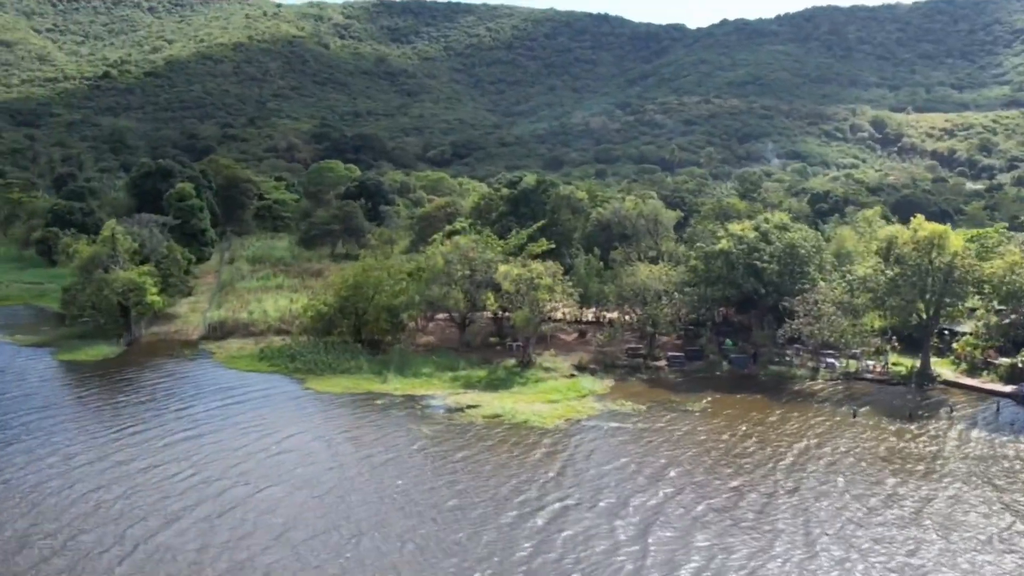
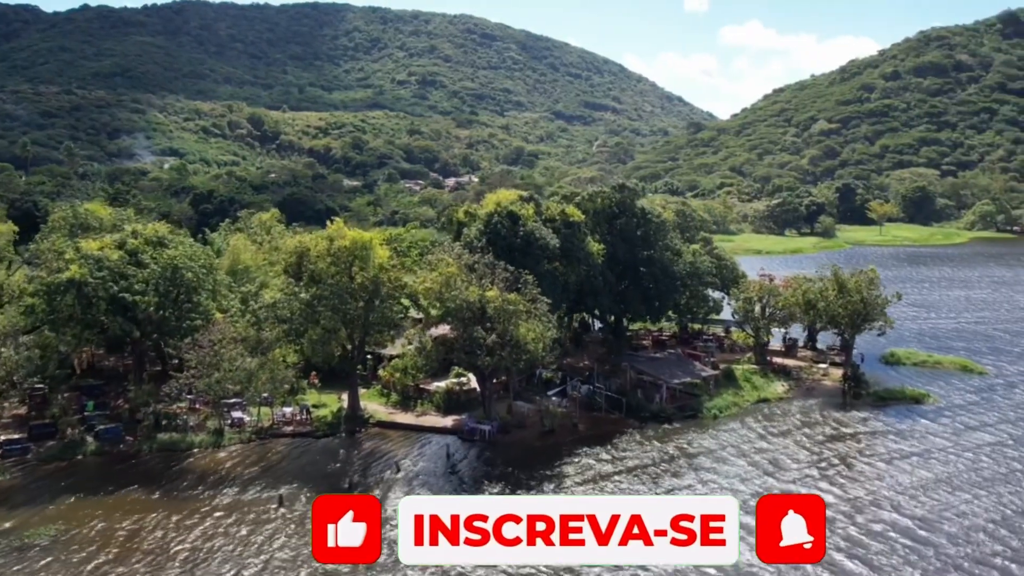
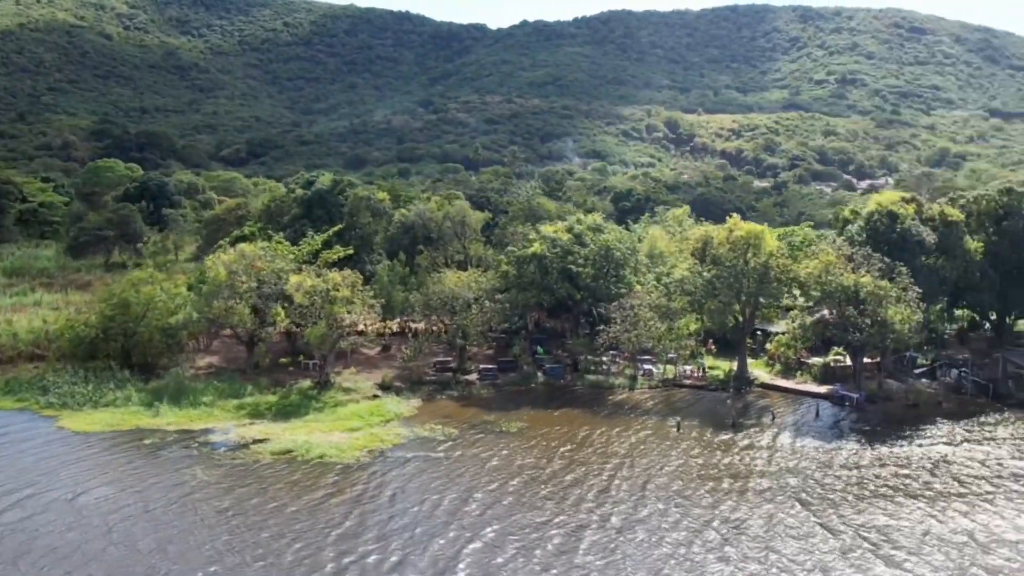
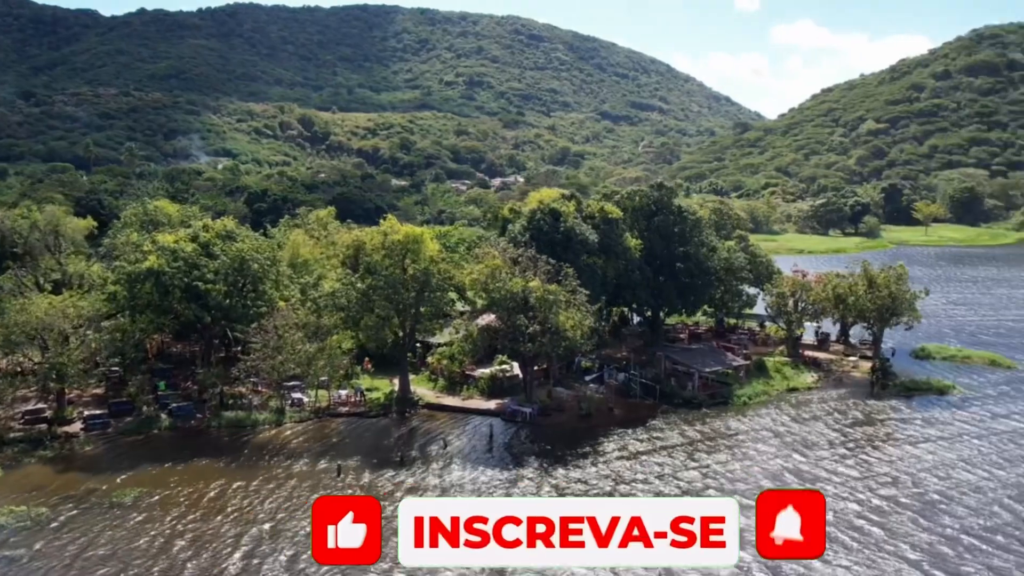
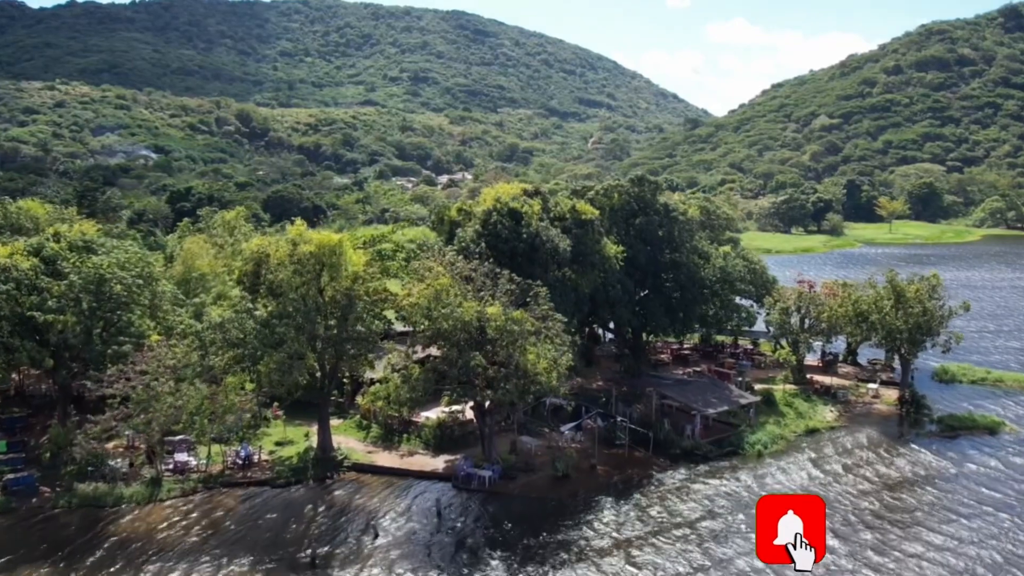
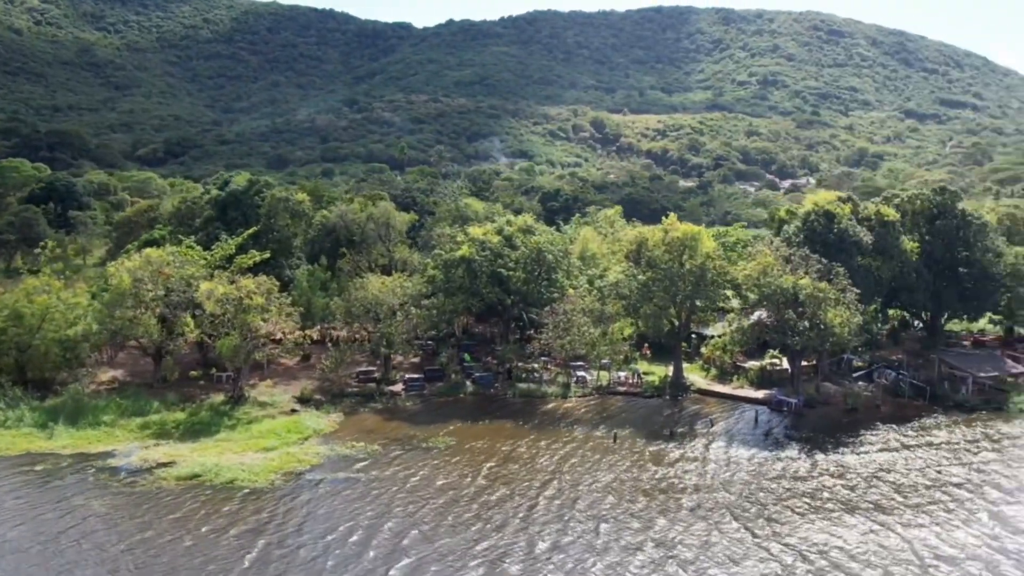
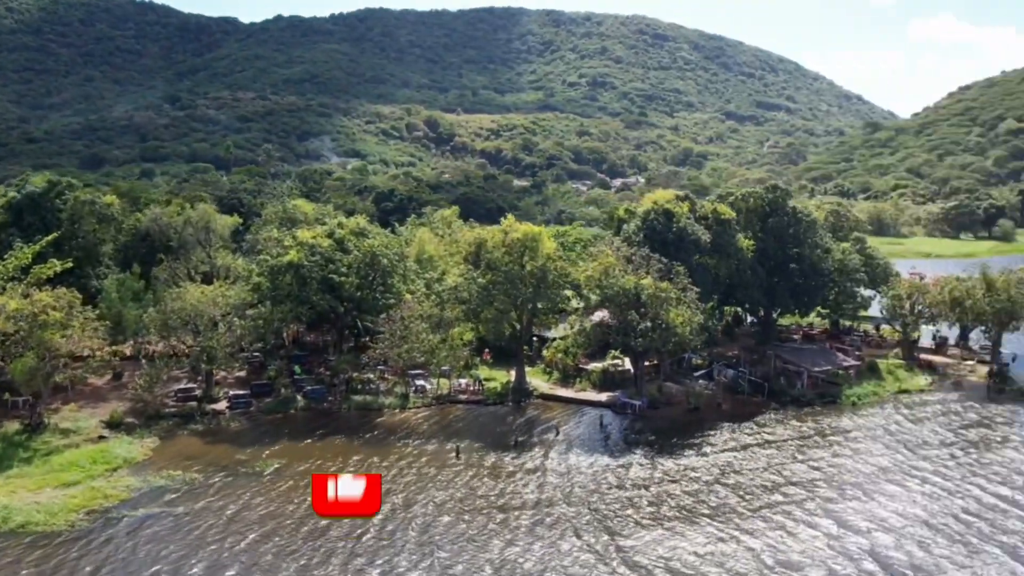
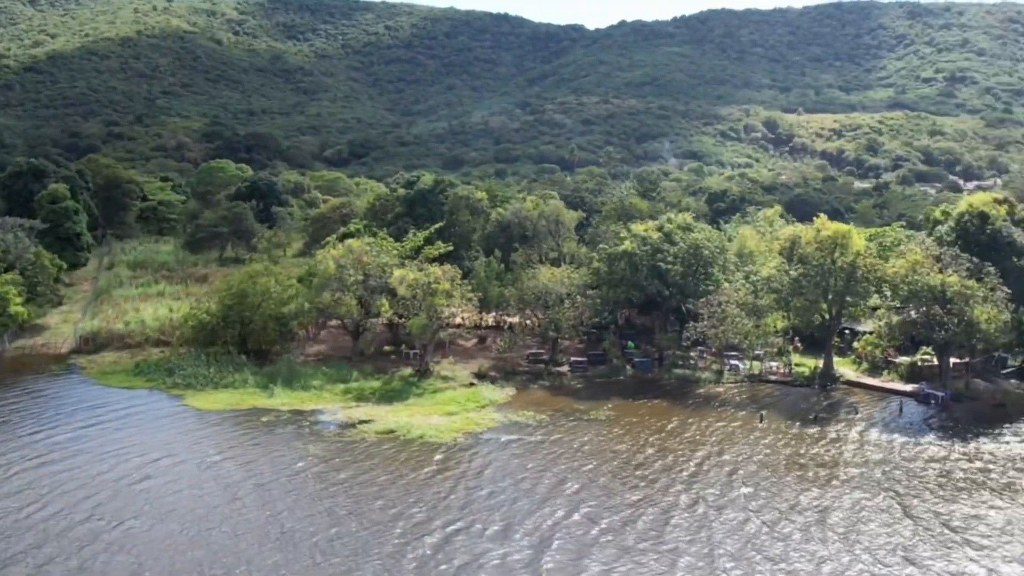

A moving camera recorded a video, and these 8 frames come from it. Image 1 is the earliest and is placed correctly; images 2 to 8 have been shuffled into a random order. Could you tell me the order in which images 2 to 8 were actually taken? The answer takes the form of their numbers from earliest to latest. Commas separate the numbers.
8, 3, 6, 7, 4, 2, 5
